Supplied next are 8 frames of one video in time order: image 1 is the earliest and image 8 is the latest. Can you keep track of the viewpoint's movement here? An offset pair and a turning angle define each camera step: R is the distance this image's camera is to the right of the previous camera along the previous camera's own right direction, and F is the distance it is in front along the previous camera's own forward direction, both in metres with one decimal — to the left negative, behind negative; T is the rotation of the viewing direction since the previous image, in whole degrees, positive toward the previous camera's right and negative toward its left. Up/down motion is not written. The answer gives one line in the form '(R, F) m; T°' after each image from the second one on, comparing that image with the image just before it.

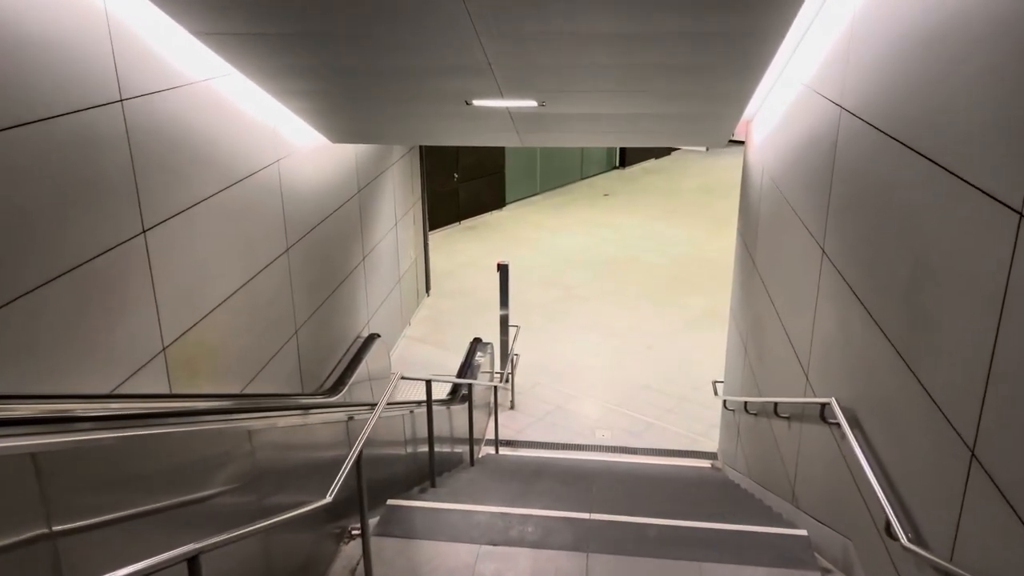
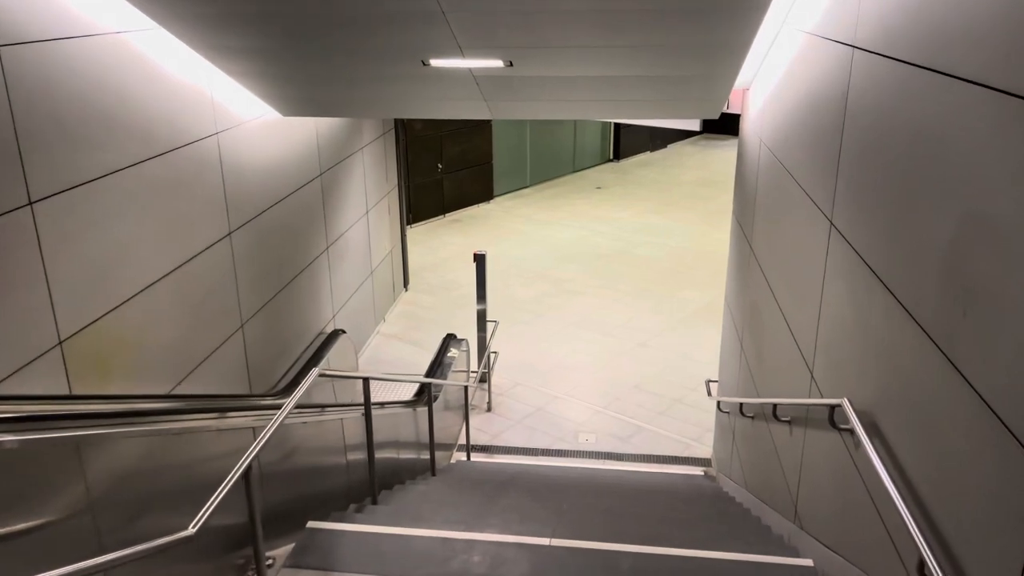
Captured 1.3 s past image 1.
(+0.2, +0.6) m; 0°
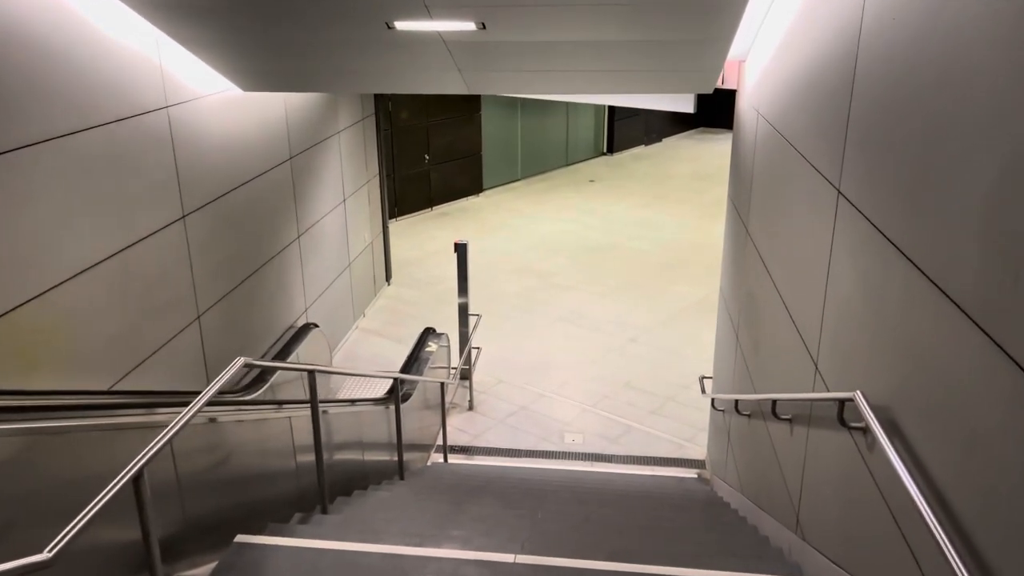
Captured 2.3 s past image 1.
(+0.1, +0.4) m; 0°
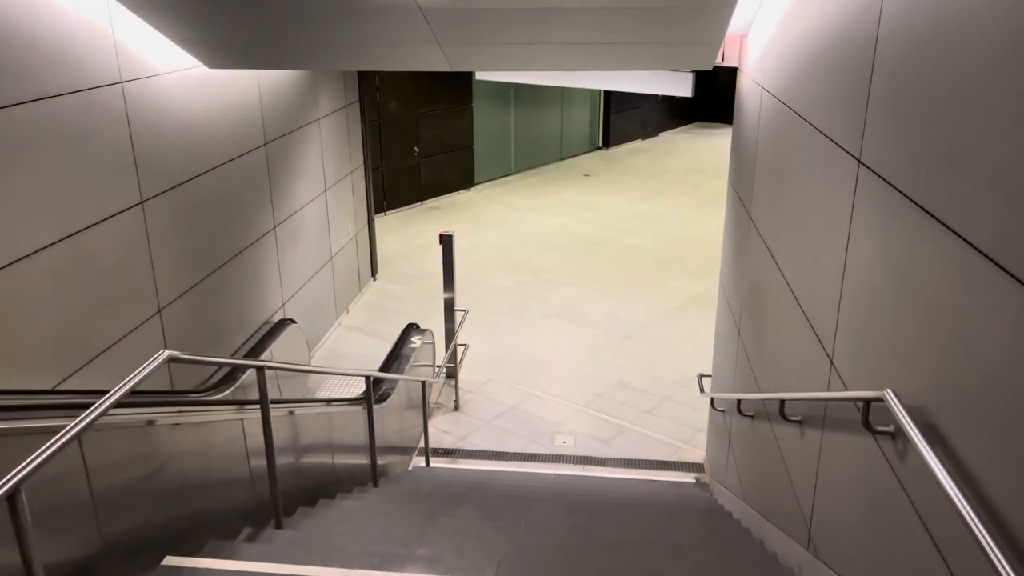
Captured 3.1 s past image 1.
(+0.1, +0.3) m; 0°
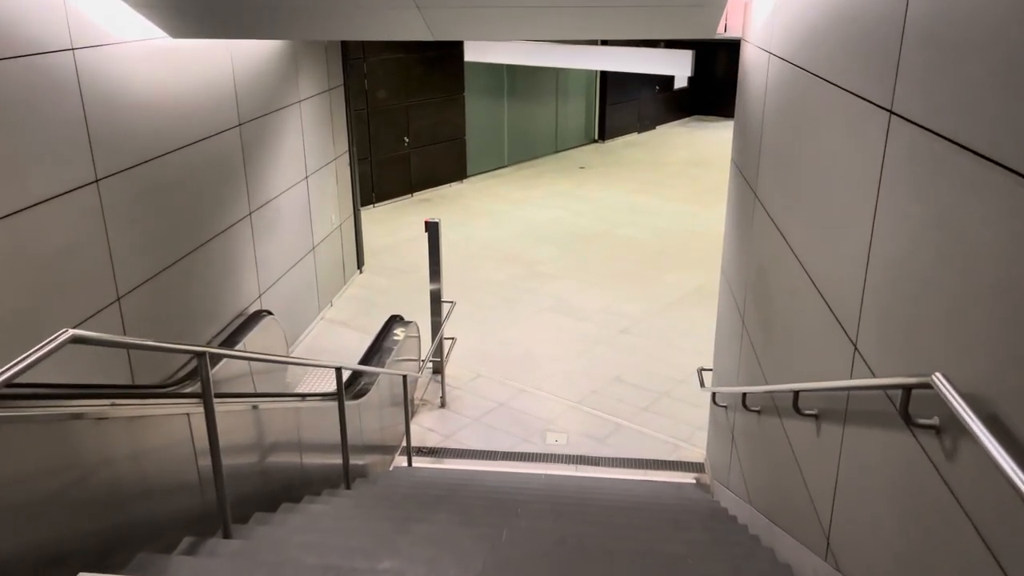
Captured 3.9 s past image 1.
(+0.1, +0.3) m; 0°
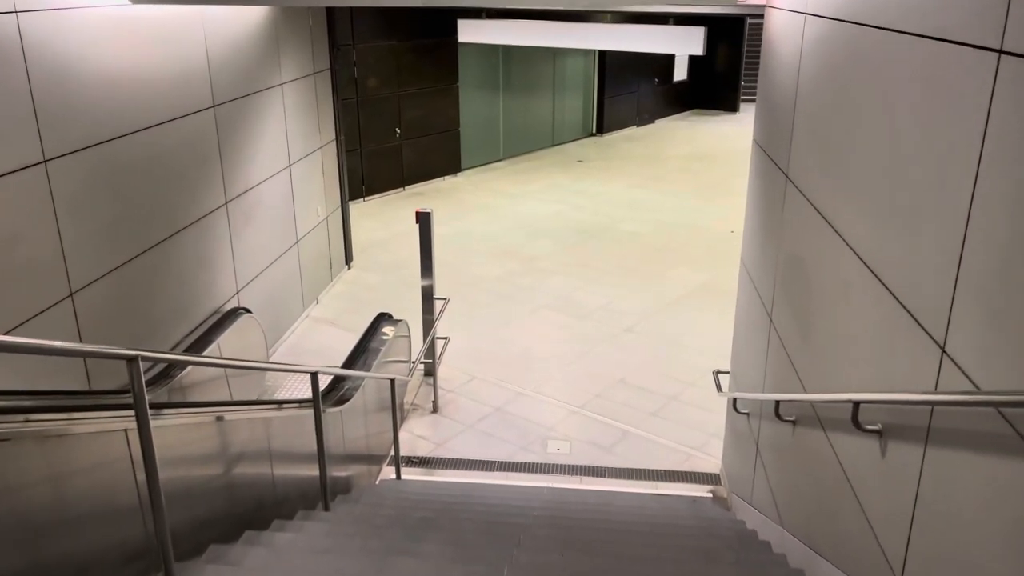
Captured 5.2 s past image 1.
(0.0, +0.4) m; 0°
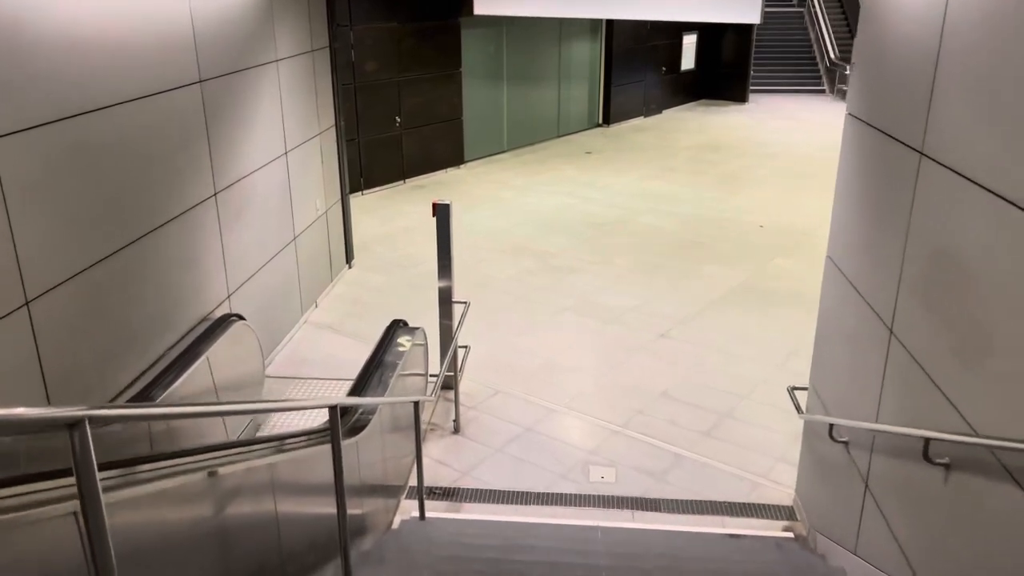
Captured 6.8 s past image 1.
(-0.3, +0.7) m; +1°
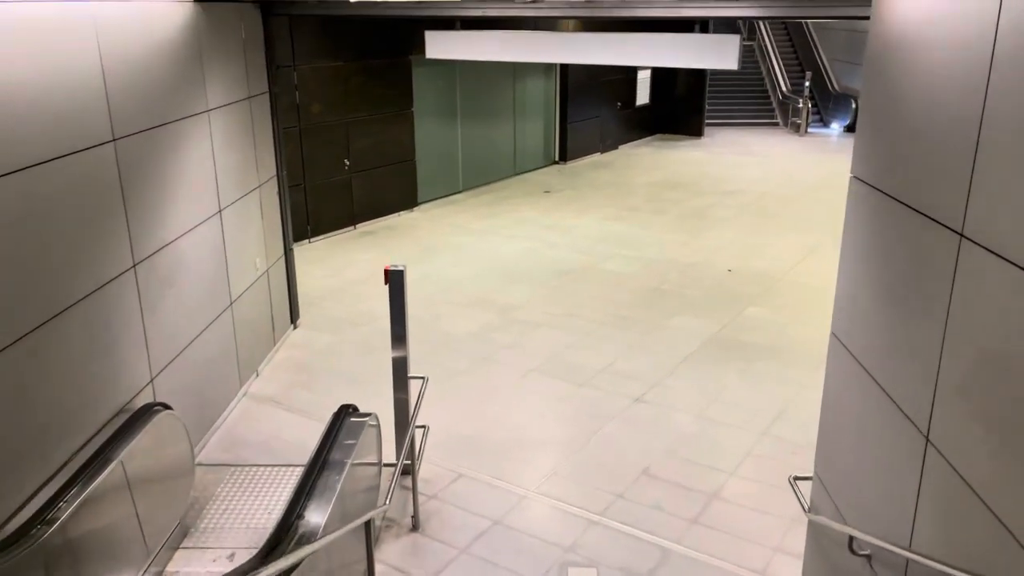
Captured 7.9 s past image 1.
(0.0, +0.5) m; +3°
